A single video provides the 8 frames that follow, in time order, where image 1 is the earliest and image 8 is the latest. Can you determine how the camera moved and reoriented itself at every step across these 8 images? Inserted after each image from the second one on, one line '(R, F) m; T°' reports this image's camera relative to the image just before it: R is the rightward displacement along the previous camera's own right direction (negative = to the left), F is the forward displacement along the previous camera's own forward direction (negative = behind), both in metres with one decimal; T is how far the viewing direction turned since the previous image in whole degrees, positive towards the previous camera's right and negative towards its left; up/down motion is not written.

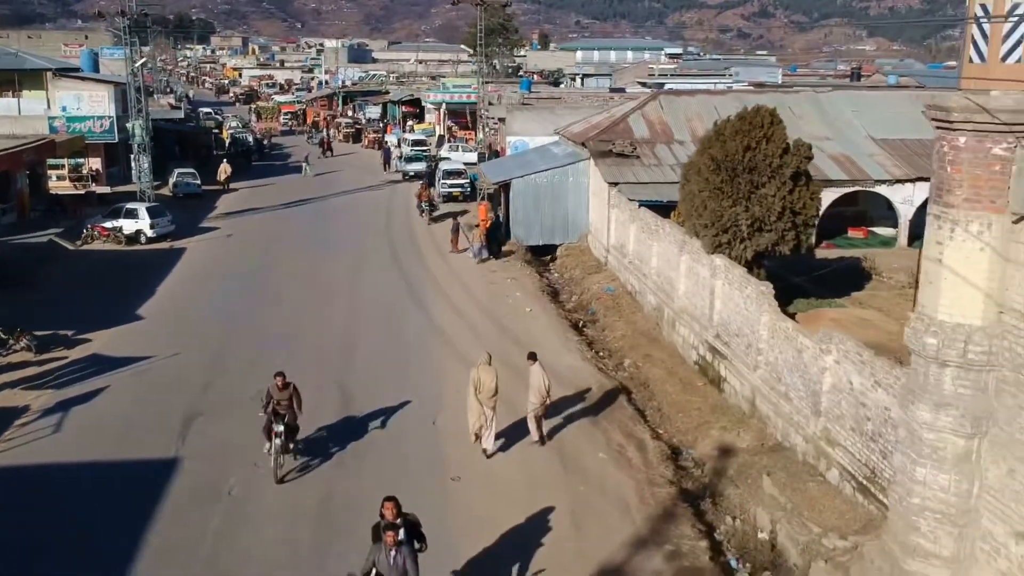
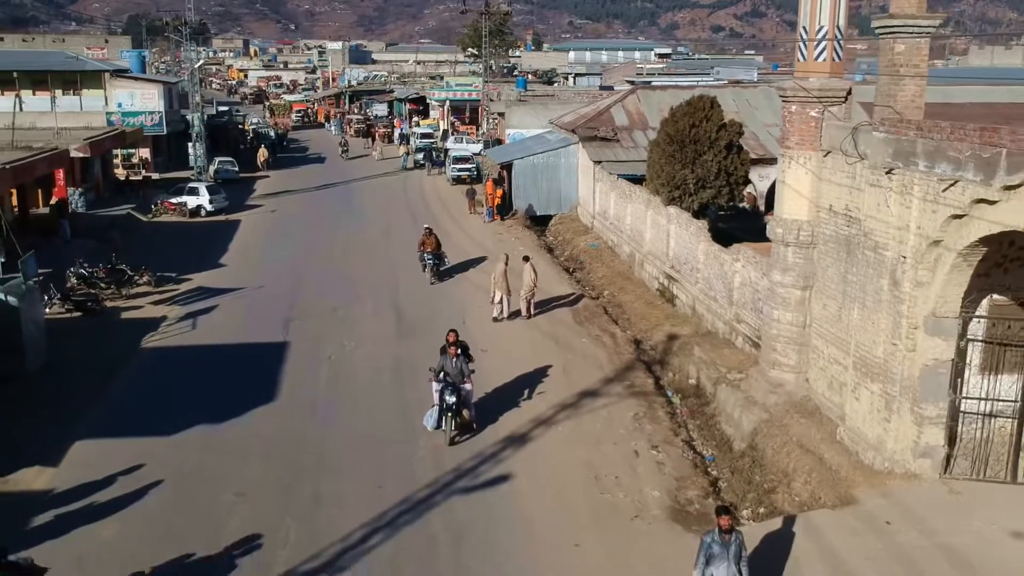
(-0.2, -5.1) m; 0°
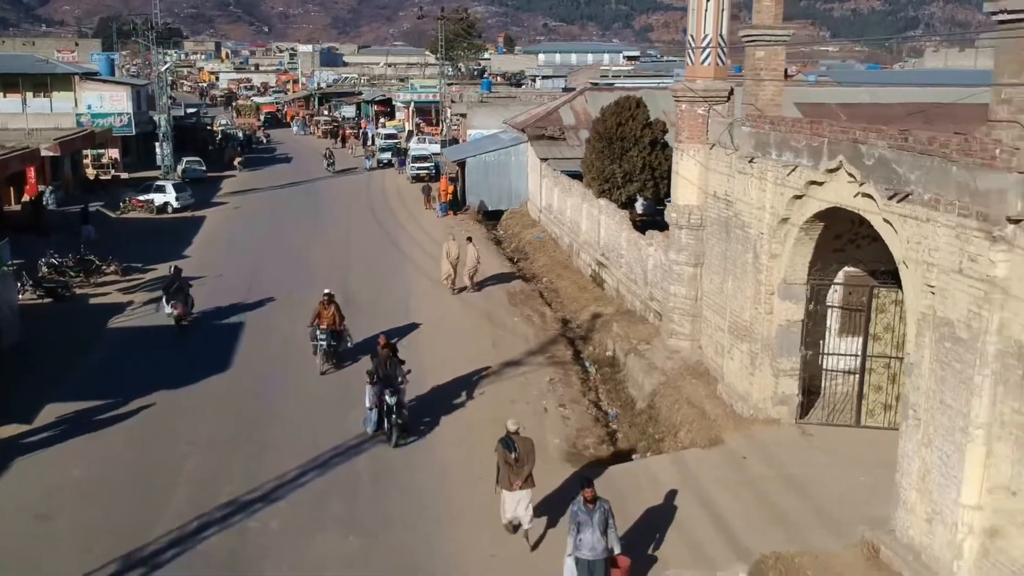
(+0.7, -1.7) m; +1°
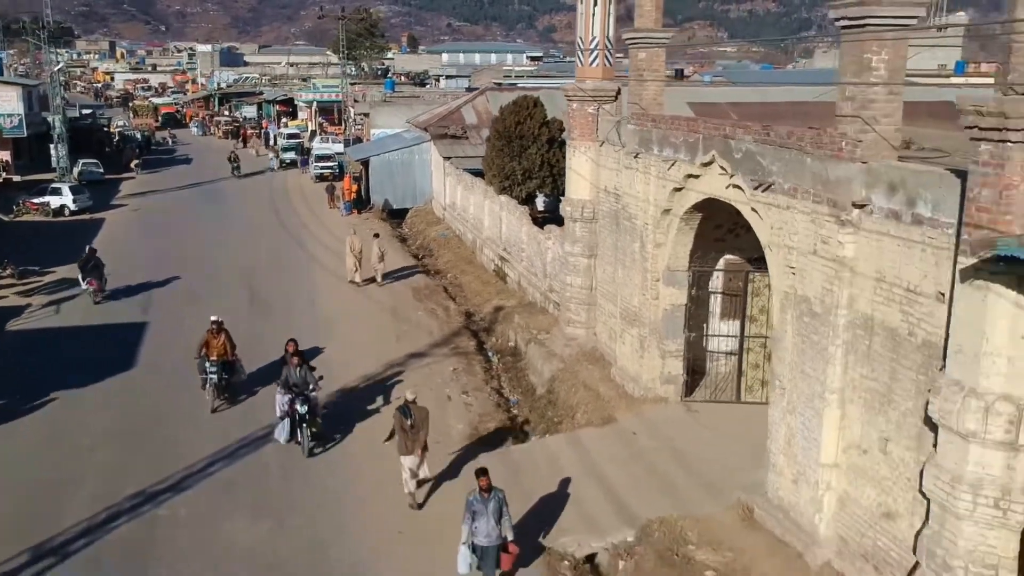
(+0.1, -0.6) m; +5°
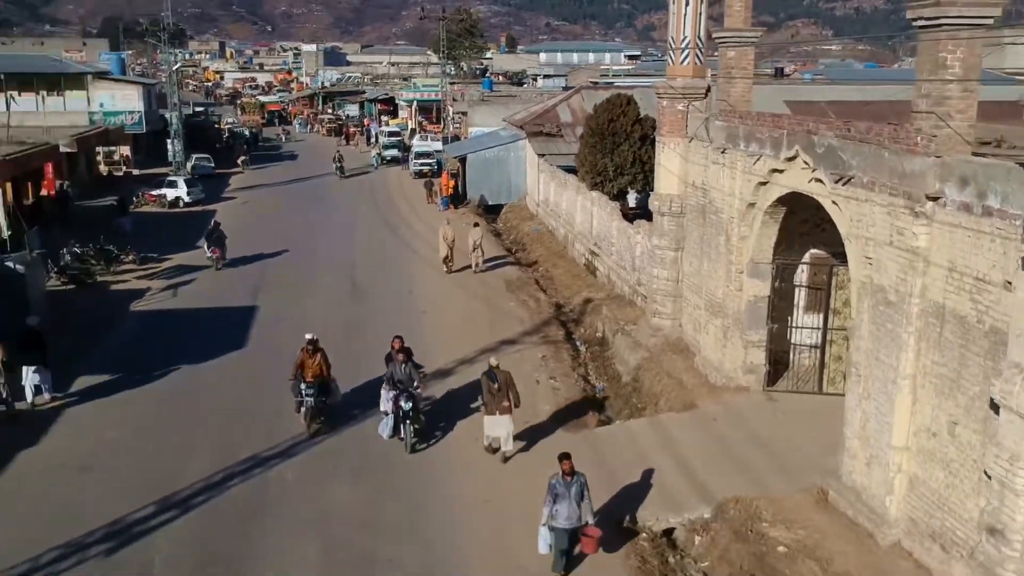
(+0.1, -0.6) m; -5°
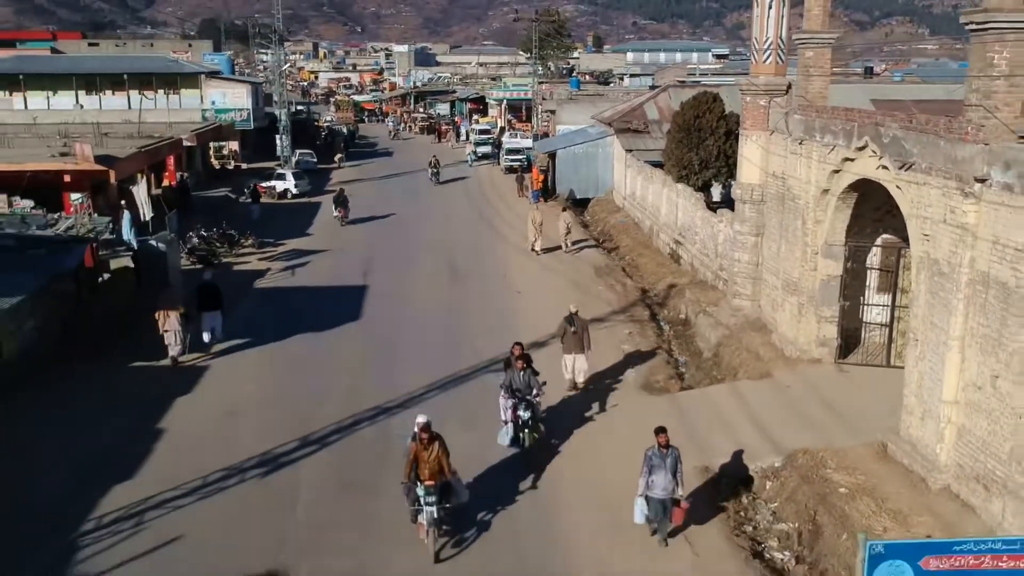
(-0.1, -1.5) m; -5°
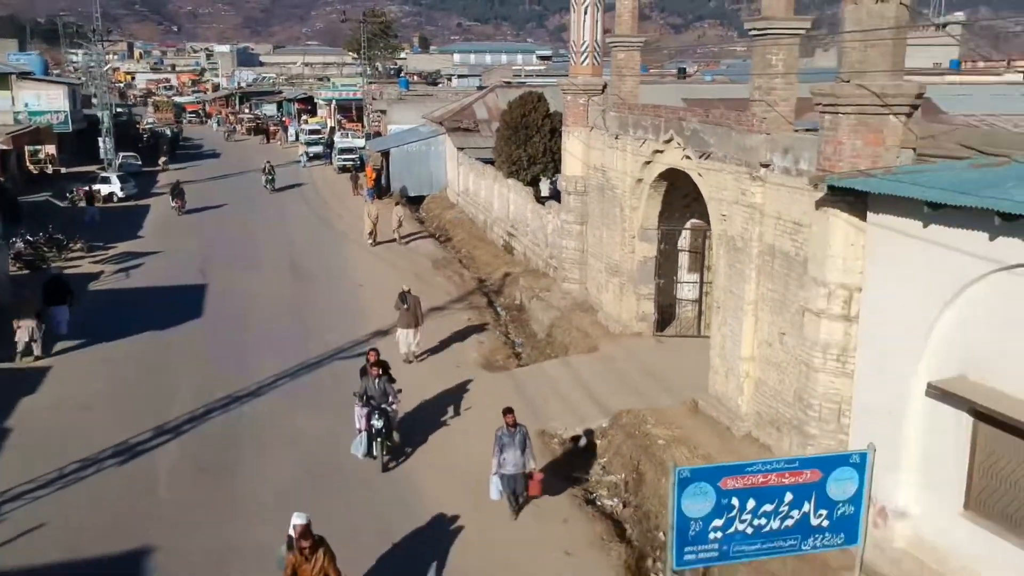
(-0.2, -0.9) m; +9°
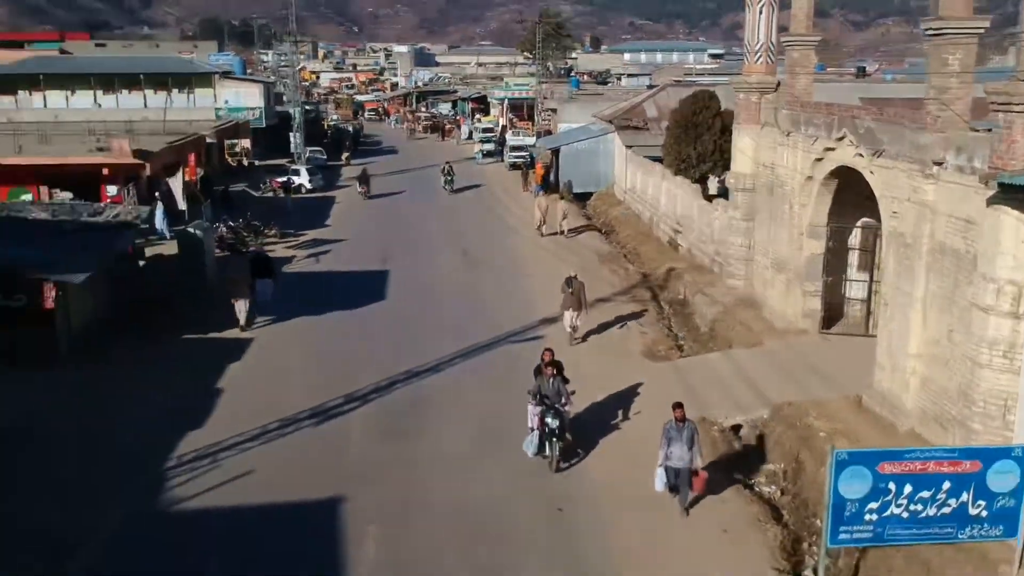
(0.0, -0.7) m; -9°
